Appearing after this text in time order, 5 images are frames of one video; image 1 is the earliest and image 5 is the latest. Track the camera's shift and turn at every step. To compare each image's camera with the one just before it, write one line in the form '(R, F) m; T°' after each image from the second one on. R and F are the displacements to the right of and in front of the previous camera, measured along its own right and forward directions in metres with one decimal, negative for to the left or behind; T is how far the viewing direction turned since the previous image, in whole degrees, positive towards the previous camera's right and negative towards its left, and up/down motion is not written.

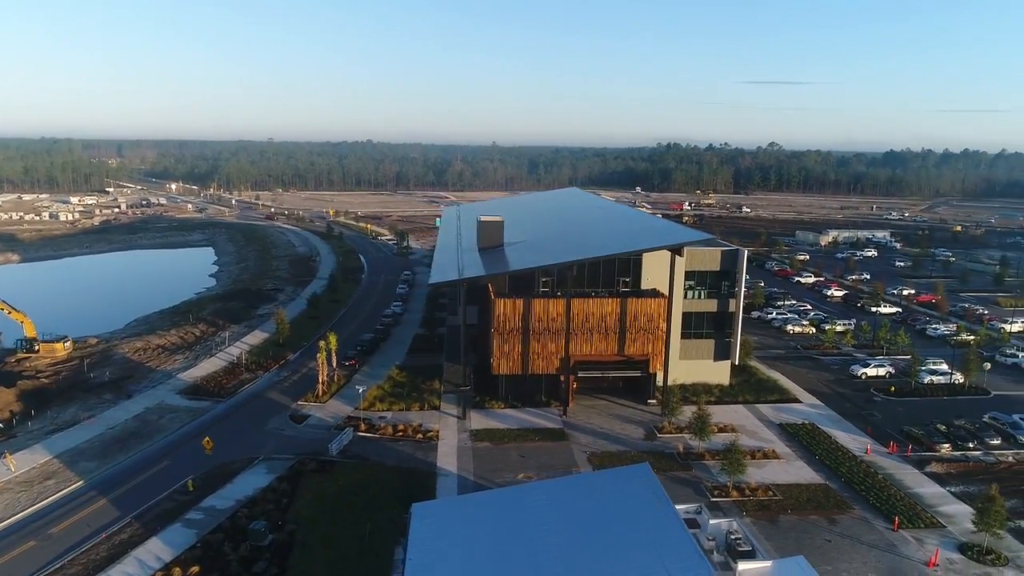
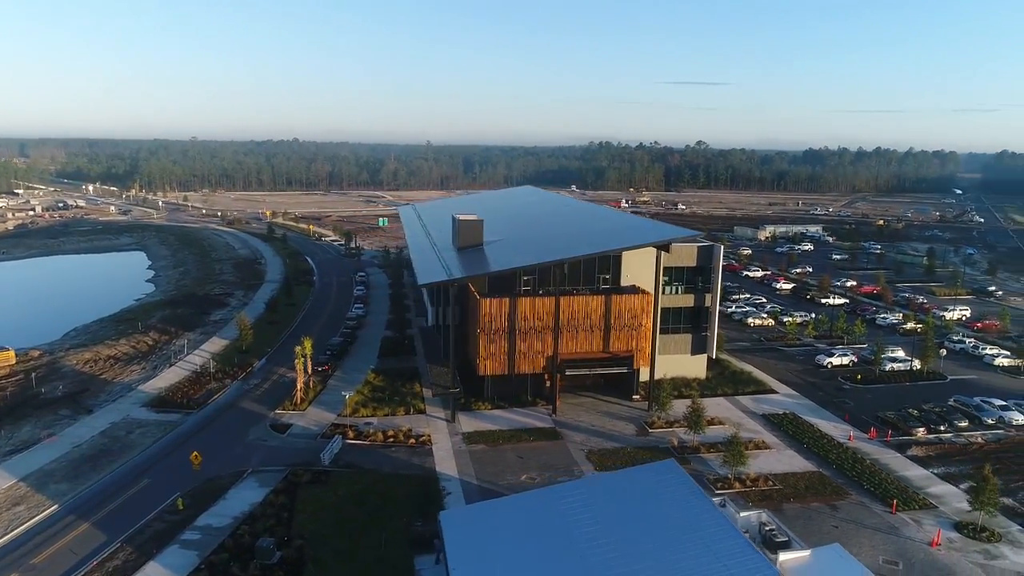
(-2.3, +0.4) m; +6°
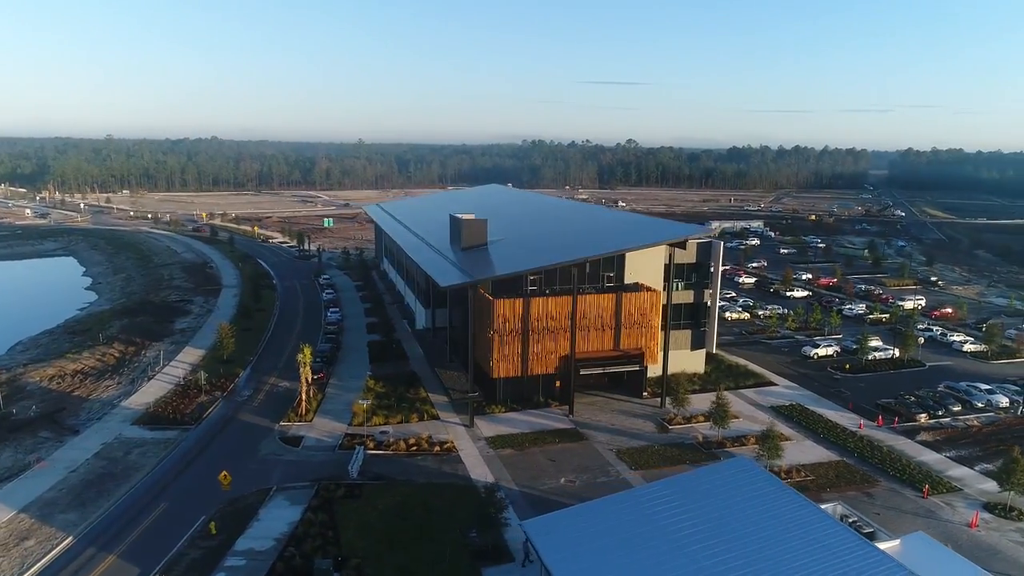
(-3.5, +0.7) m; +6°
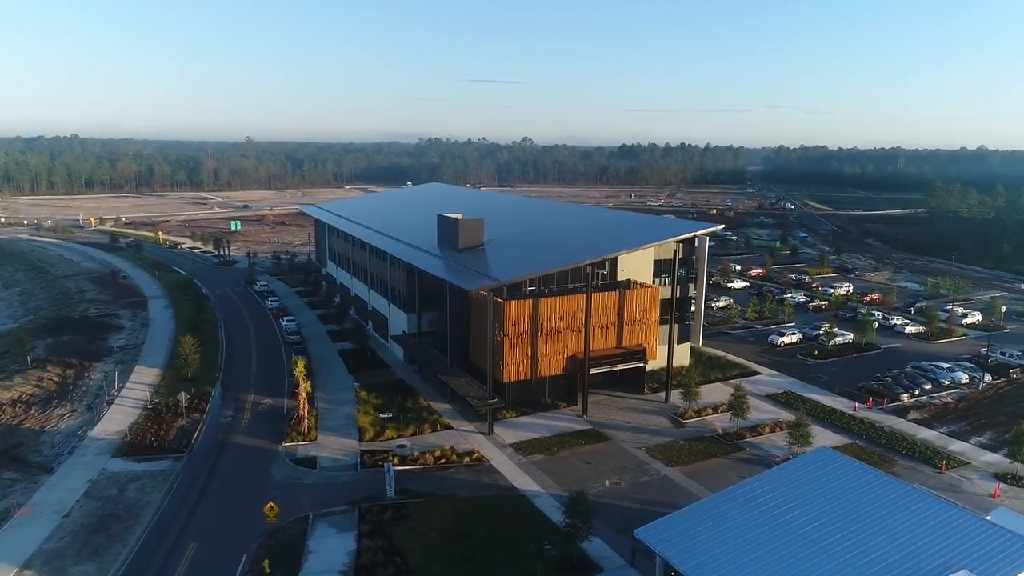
(-4.8, +1.1) m; +9°
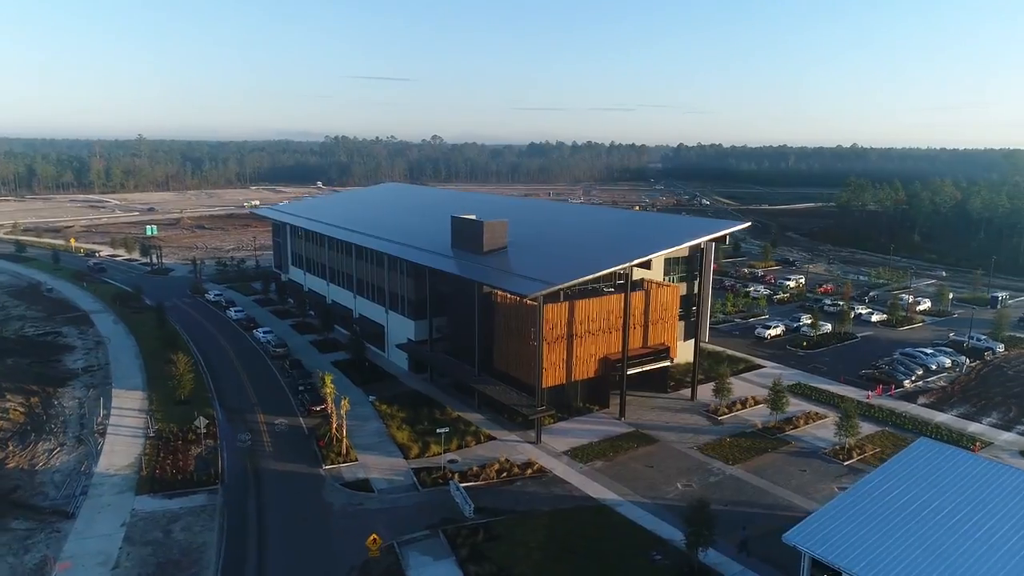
(-5.2, +1.2) m; +8°
